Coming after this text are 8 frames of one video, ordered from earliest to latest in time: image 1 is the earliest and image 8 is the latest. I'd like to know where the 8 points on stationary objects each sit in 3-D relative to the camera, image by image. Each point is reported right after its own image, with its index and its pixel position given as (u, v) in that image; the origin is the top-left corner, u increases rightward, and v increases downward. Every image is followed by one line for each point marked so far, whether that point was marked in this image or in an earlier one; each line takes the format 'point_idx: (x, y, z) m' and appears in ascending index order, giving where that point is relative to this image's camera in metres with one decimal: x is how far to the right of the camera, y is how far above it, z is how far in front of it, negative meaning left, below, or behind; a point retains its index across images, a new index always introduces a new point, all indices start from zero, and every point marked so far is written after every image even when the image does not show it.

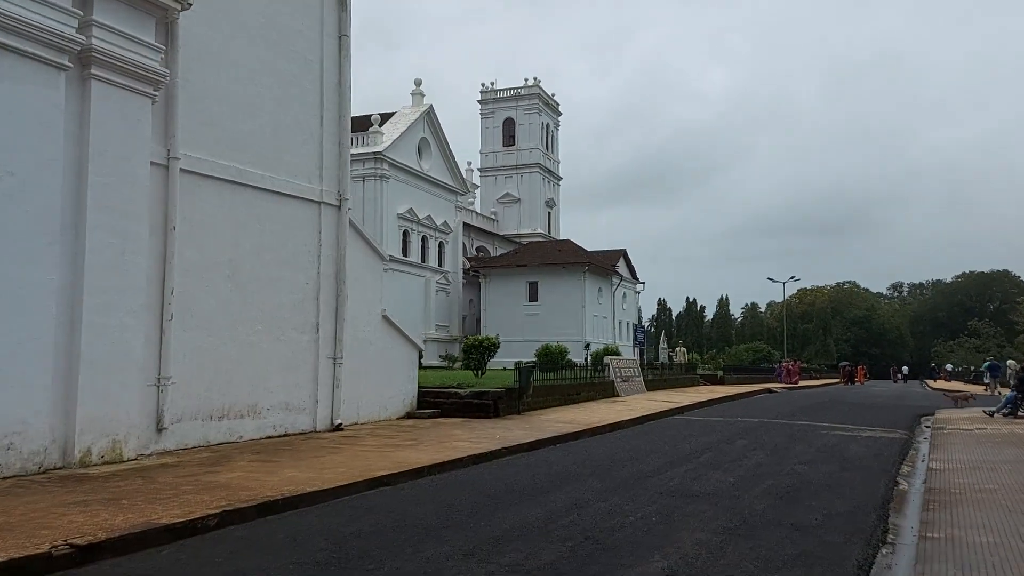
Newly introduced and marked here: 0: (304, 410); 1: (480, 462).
0: (-3.7, -2.1, +15.3) m
1: (-0.5, -2.5, +12.3) m
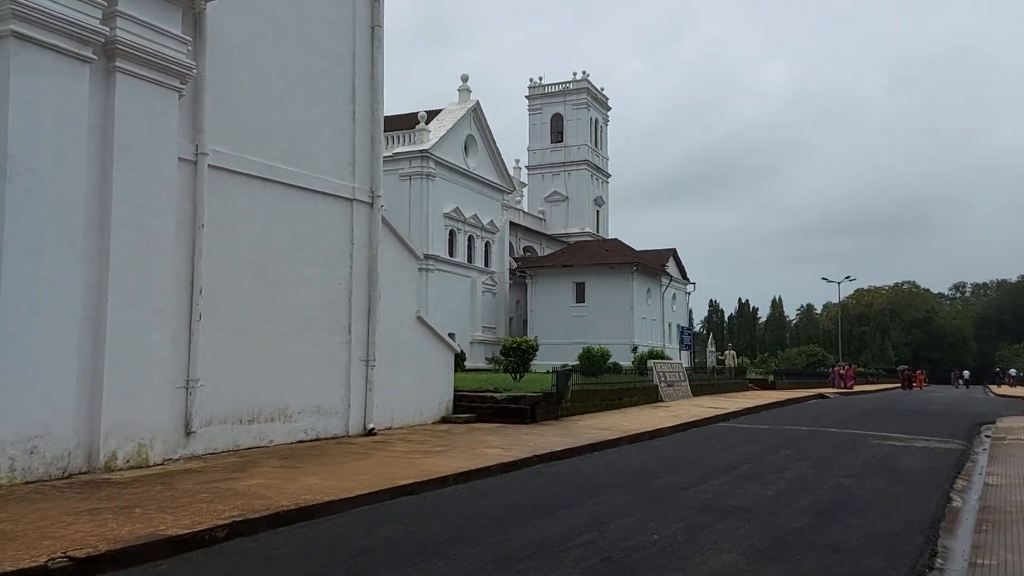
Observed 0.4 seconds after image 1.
0: (-3.1, -2.2, +15.1) m
1: (0.0, -2.5, +11.9) m
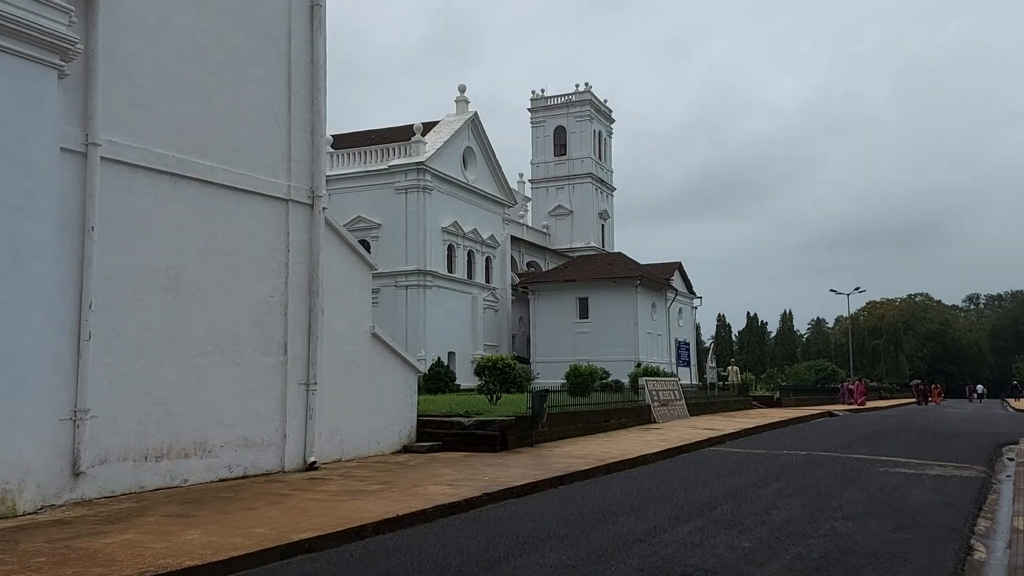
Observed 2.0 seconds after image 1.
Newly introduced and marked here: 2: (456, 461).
0: (-3.8, -2.4, +13.4) m
1: (-0.8, -2.6, +10.1) m
2: (-0.9, -3.0, +14.9) m
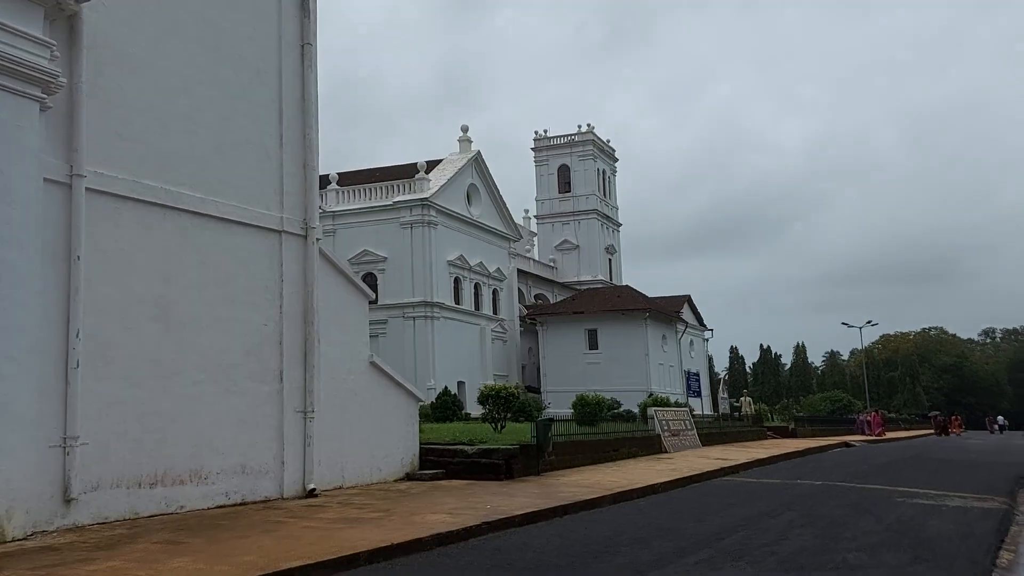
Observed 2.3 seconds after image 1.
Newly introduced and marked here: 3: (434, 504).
0: (-3.7, -2.8, +13.1) m
1: (-0.8, -2.9, +9.8) m
2: (-0.9, -3.4, +14.5) m
3: (-1.1, -3.2, +12.7) m
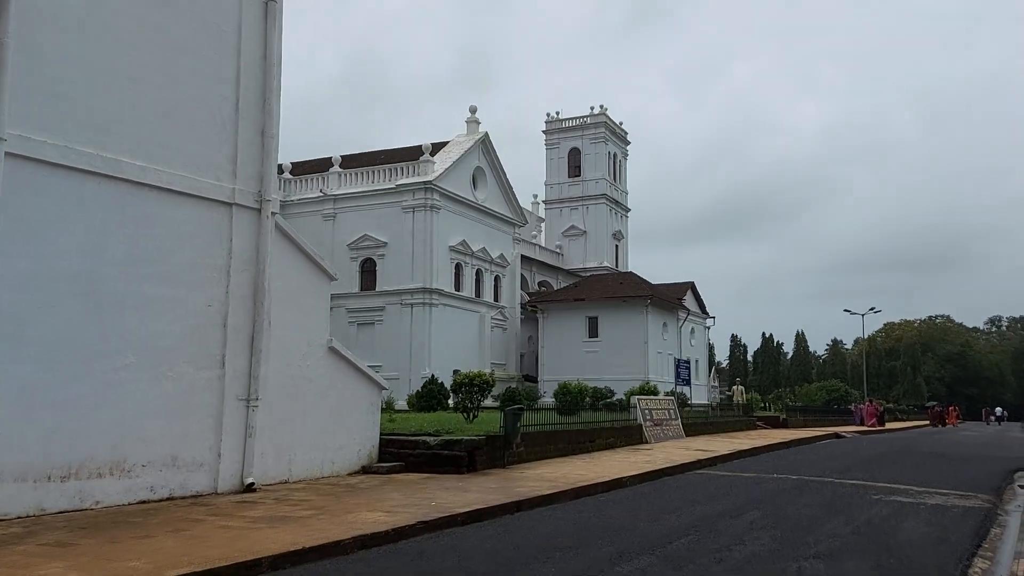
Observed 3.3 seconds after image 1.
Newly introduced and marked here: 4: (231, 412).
0: (-4.4, -2.5, +12.3) m
1: (-1.5, -2.6, +8.9) m
2: (-1.6, -3.1, +13.7) m
3: (-1.8, -2.9, +11.8) m
4: (-4.1, -1.8, +12.7) m
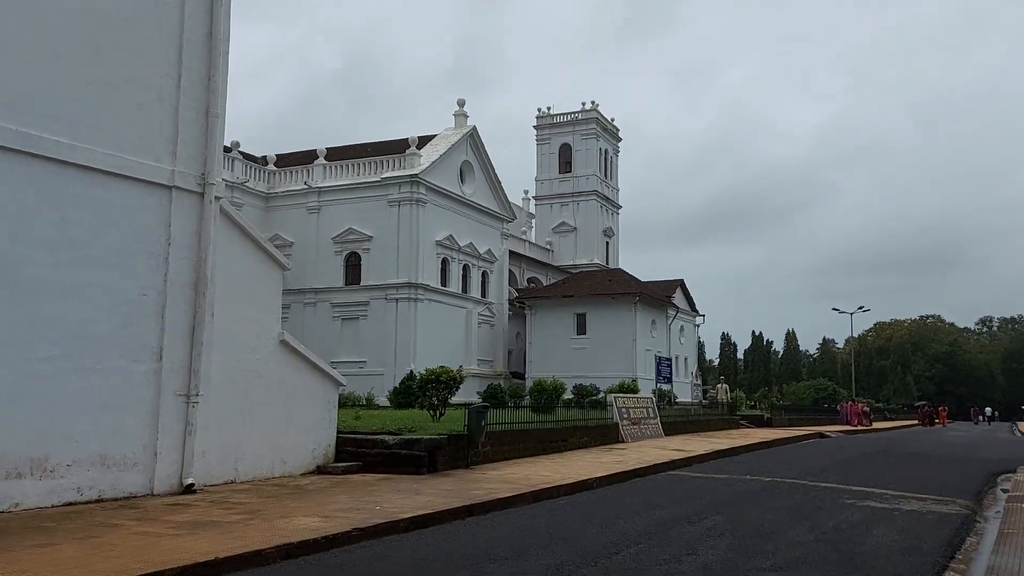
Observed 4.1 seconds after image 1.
0: (-5.0, -2.4, +11.6) m
1: (-2.1, -2.5, +8.2) m
2: (-2.2, -3.0, +13.0) m
3: (-2.5, -2.8, +11.1) m
4: (-4.8, -1.7, +12.0) m
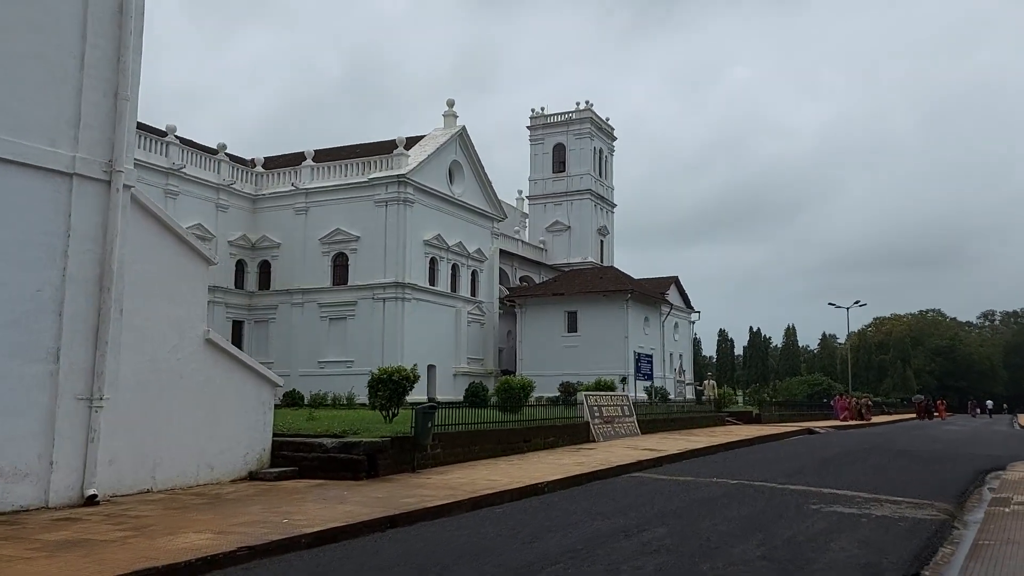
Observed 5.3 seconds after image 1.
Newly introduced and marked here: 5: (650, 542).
0: (-5.9, -2.3, +10.5) m
1: (-2.9, -2.4, +7.2) m
2: (-3.0, -2.8, +11.9) m
3: (-3.3, -2.7, +10.0) m
4: (-5.6, -1.6, +10.9) m
5: (+1.3, -2.4, +8.2) m
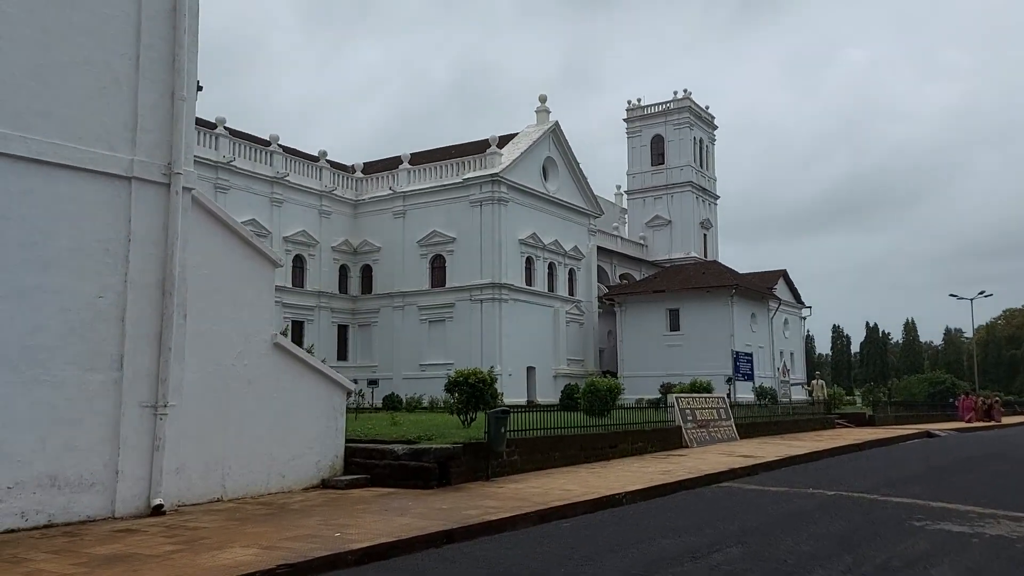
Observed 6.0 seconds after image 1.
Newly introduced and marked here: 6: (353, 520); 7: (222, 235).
0: (-5.1, -2.4, +10.5) m
1: (-2.6, -2.5, +6.8) m
2: (-2.1, -2.9, +11.6) m
3: (-2.6, -2.7, +9.8) m
4: (-4.8, -1.7, +10.9) m
5: (+1.8, -2.4, +7.4) m
6: (-1.9, -2.8, +10.2) m
7: (-4.1, +0.7, +12.5) m
